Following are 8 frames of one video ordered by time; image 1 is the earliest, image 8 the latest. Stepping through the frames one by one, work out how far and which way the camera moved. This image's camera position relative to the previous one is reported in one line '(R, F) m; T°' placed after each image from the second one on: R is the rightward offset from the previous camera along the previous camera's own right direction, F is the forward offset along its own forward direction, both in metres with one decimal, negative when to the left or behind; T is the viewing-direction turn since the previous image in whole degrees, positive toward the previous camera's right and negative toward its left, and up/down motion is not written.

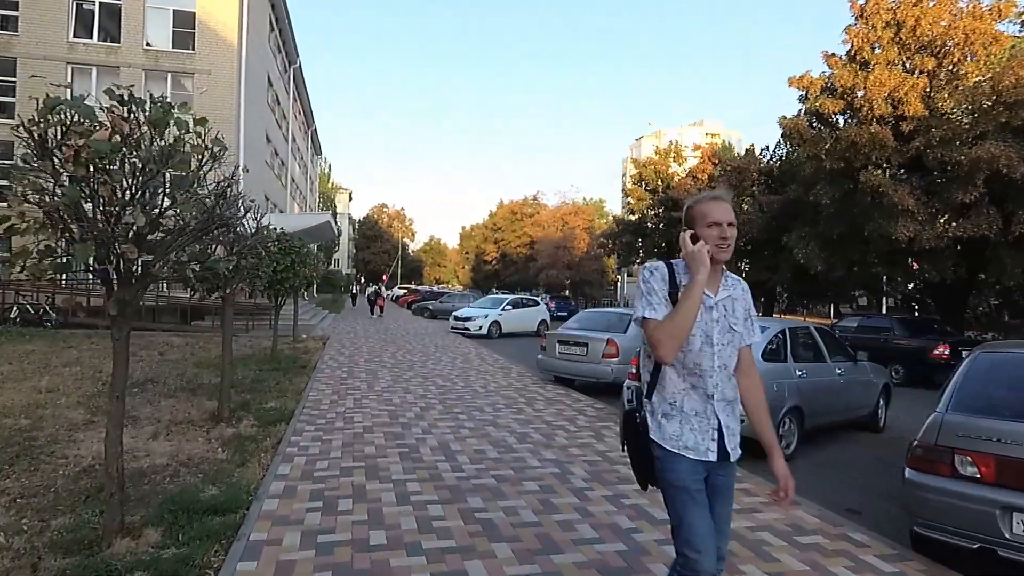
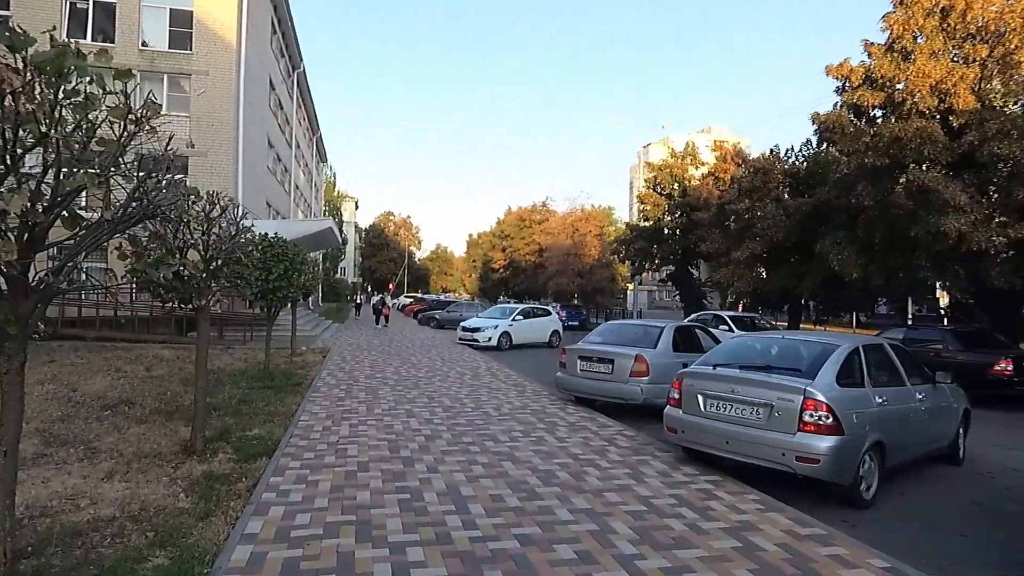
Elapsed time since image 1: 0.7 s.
(-0.1, +1.2) m; 0°
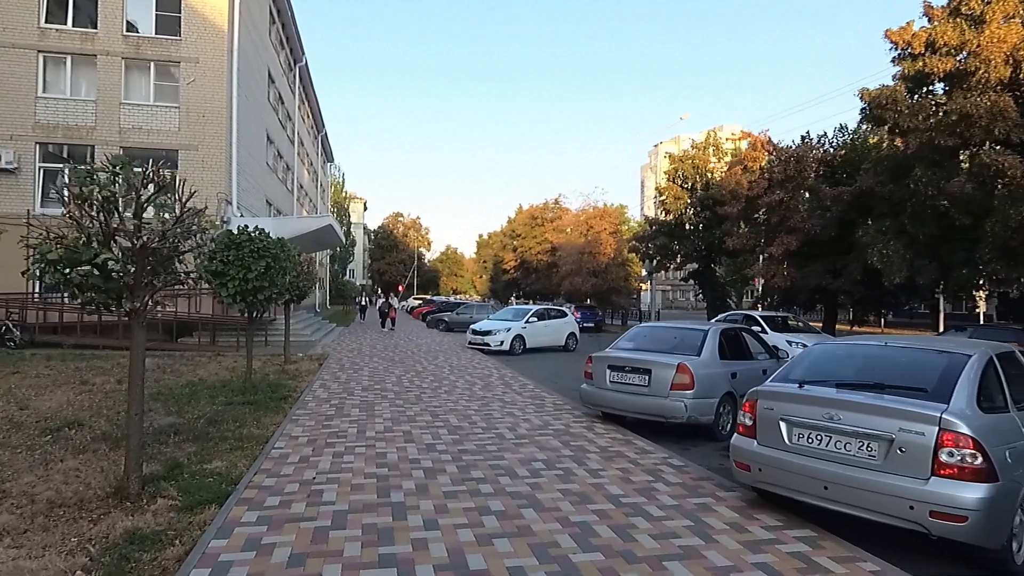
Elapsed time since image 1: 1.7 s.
(-0.1, +1.6) m; -1°
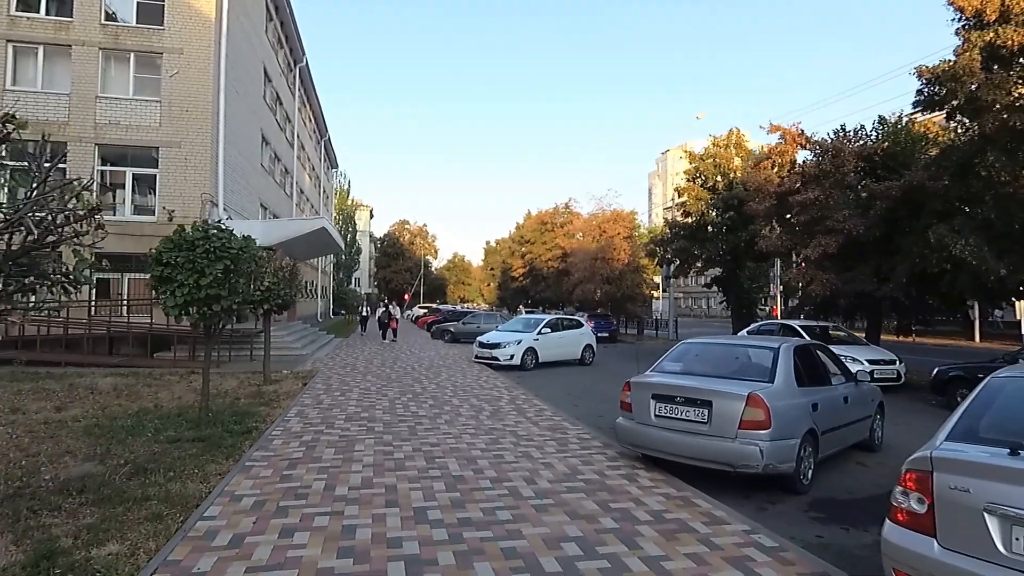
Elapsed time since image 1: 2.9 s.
(-0.1, +2.0) m; -1°
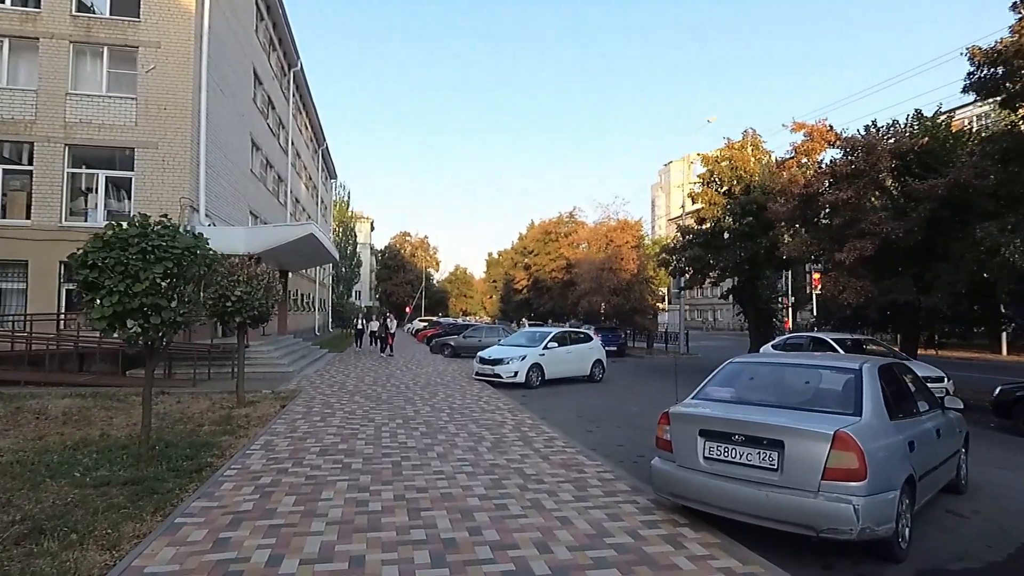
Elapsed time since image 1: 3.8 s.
(0.0, +1.6) m; 0°
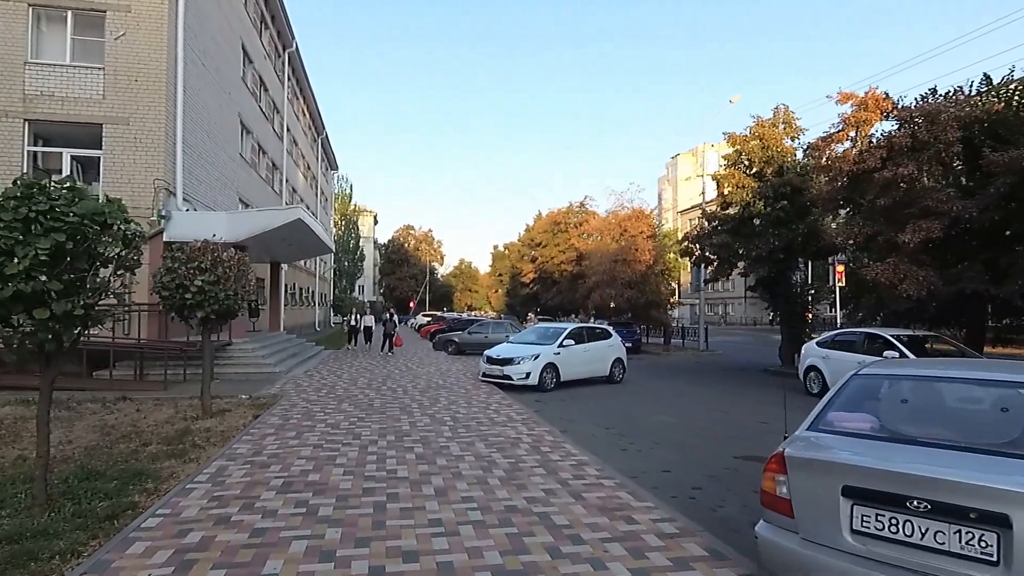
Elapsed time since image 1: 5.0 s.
(-0.1, +2.0) m; 0°
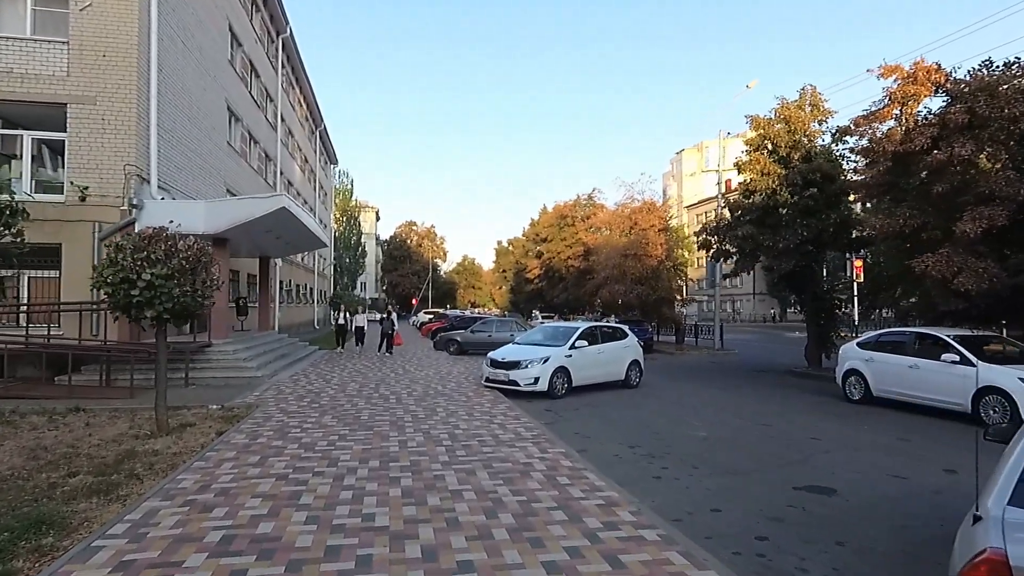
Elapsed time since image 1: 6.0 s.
(-0.1, +1.6) m; 0°
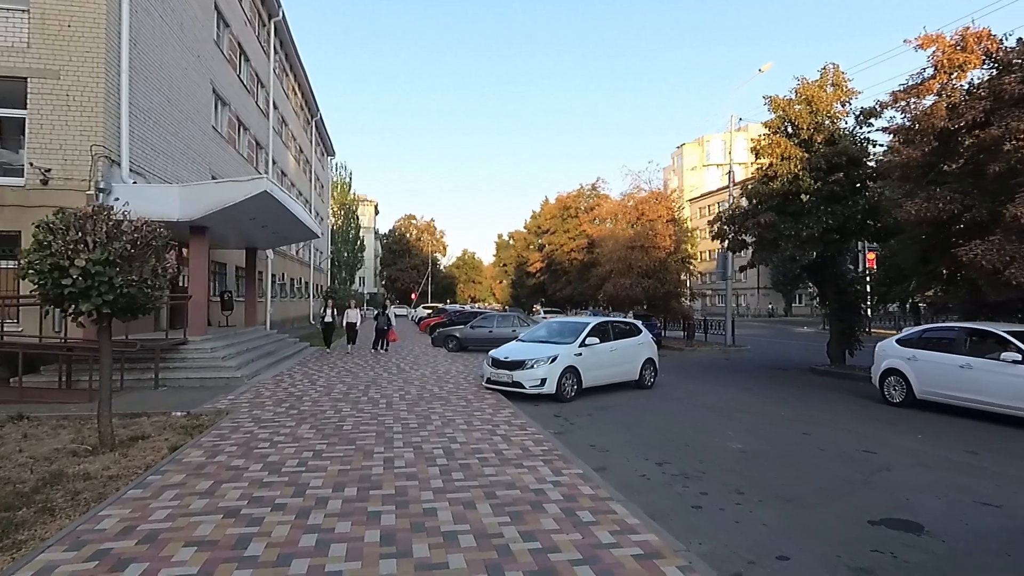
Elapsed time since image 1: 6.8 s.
(-0.1, +1.4) m; 0°
